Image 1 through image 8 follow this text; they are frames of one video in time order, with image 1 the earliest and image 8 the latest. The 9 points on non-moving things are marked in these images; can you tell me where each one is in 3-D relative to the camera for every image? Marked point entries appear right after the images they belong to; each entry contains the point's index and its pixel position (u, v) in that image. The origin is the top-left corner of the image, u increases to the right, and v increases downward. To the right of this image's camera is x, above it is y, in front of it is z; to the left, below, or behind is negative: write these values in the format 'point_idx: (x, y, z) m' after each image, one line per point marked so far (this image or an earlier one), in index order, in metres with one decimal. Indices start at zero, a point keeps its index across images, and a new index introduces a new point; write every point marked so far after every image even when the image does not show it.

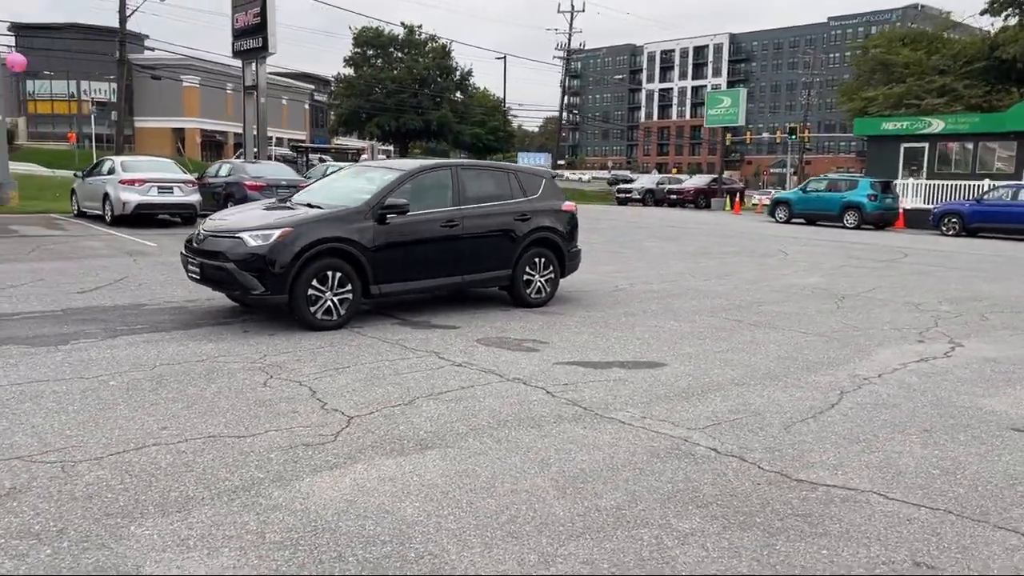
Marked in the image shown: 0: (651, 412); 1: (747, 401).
0: (+0.9, -0.8, +5.6) m
1: (+1.6, -0.8, +6.0) m
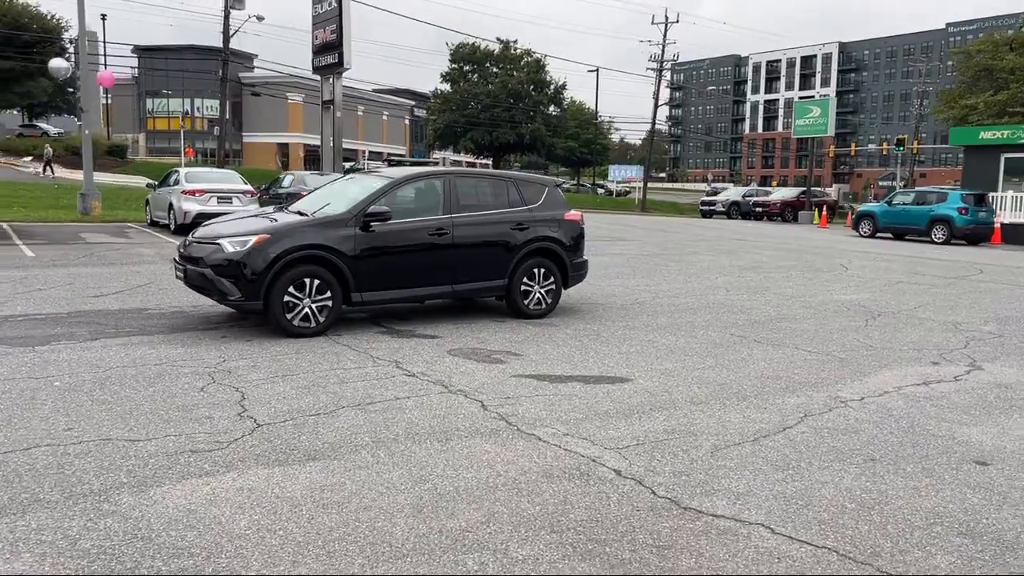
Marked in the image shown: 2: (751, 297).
0: (+0.4, -0.9, +5.3) m
1: (+1.2, -0.9, +5.6) m
2: (+3.5, -0.1, +12.3) m
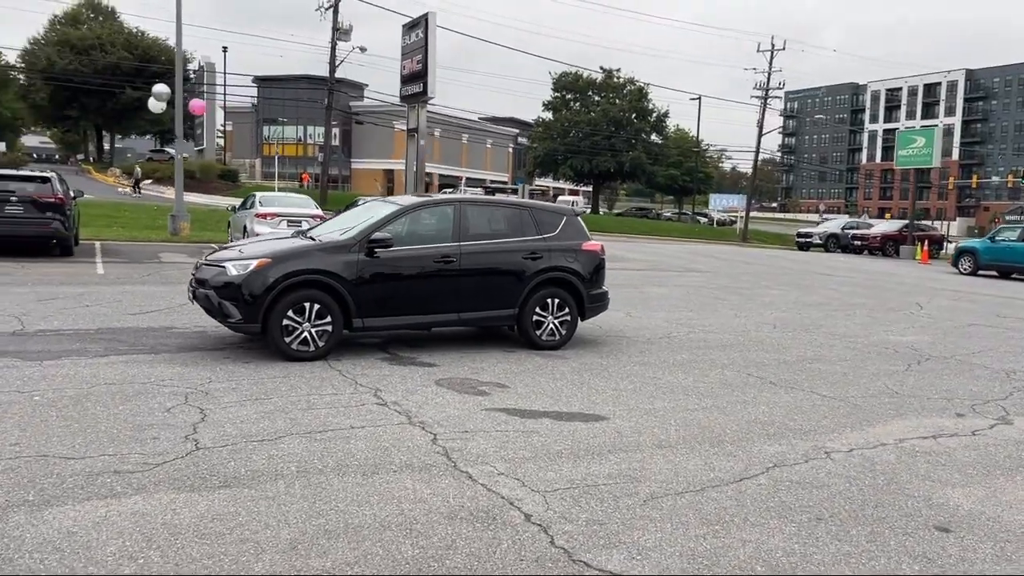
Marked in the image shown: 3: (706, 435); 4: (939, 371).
0: (0.0, -1.1, +5.1) m
1: (+0.8, -1.1, +5.3) m
2: (+3.9, -0.7, +11.7) m
3: (+1.4, -1.1, +6.1) m
4: (+4.7, -0.9, +9.3) m
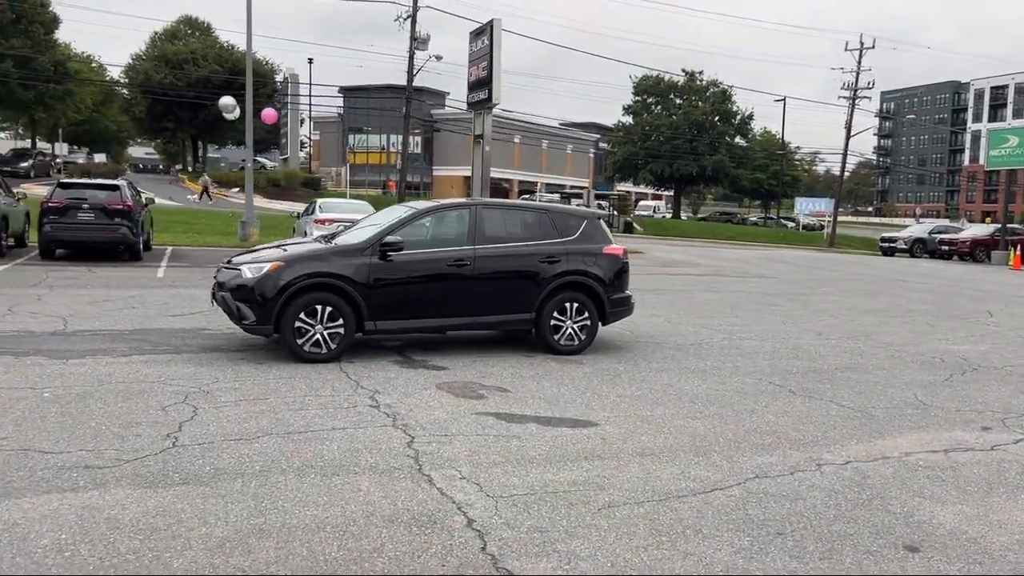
0: (-0.2, -1.1, +5.0) m
1: (+0.6, -1.1, +5.1) m
2: (+4.4, -0.7, +11.2) m
3: (+1.3, -1.1, +5.9) m
4: (+4.9, -1.0, +8.8) m
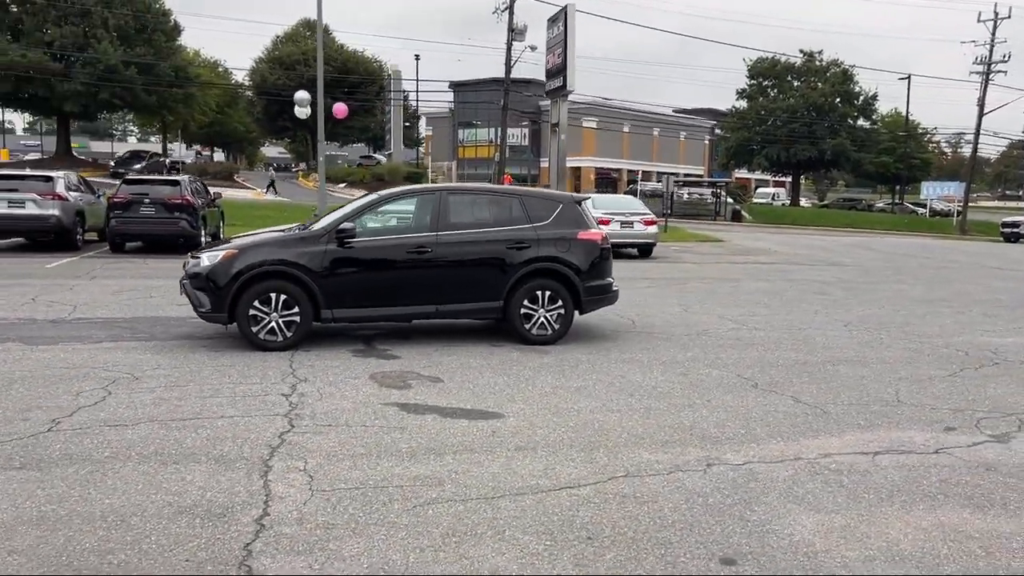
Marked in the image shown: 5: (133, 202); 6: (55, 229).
0: (-1.1, -1.0, +4.8) m
1: (-0.2, -1.0, +4.8) m
2: (+4.3, -0.6, +10.3) m
3: (+0.5, -1.0, +5.5) m
4: (+4.4, -0.8, +7.8) m
5: (-8.3, +1.9, +18.8) m
6: (-10.2, +1.3, +19.0) m
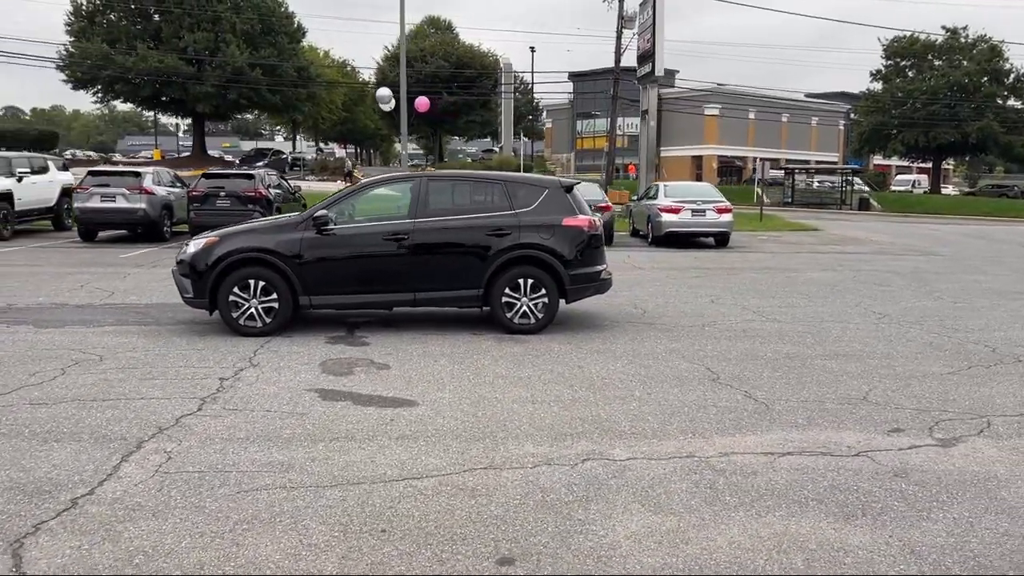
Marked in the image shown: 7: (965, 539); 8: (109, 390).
0: (-1.8, -0.9, +4.9) m
1: (-1.0, -0.9, +4.7) m
2: (+4.3, -0.4, +9.5) m
3: (-0.2, -0.9, +5.3) m
4: (+4.1, -0.7, +7.0) m
5: (-7.0, +2.2, +19.7) m
6: (-8.8, +1.6, +20.2) m
7: (+2.0, -1.1, +3.7) m
8: (-2.9, -0.7, +6.2) m
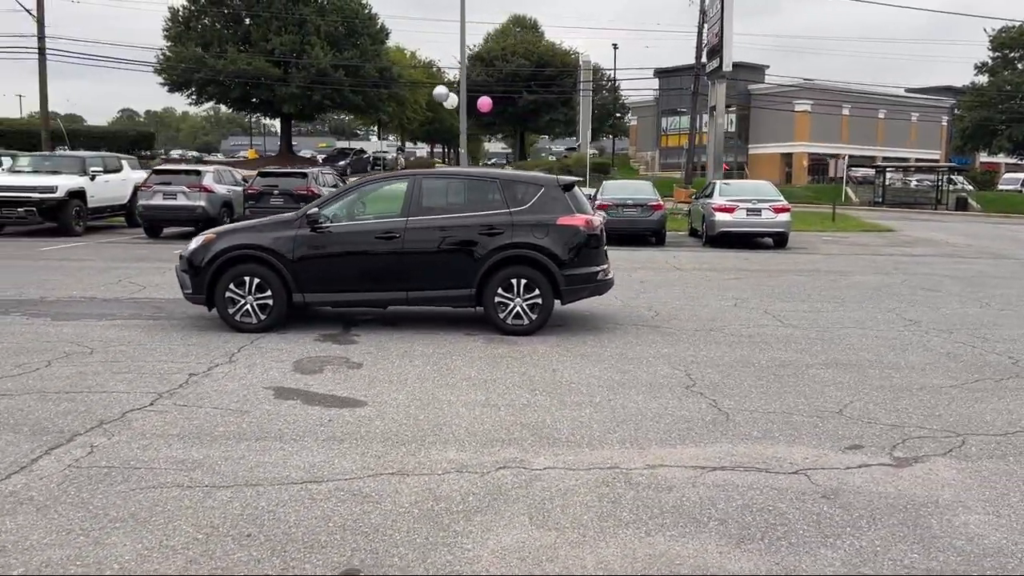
0: (-2.3, -0.9, +4.9) m
1: (-1.5, -0.9, +4.7) m
2: (+4.3, -0.5, +8.9) m
3: (-0.6, -0.9, +5.2) m
4: (+3.8, -0.8, +6.5) m
5: (-5.9, +2.3, +20.2) m
6: (-7.6, +1.7, +20.8) m
7: (+1.4, -1.1, +3.4) m
8: (-3.2, -0.7, +6.4) m
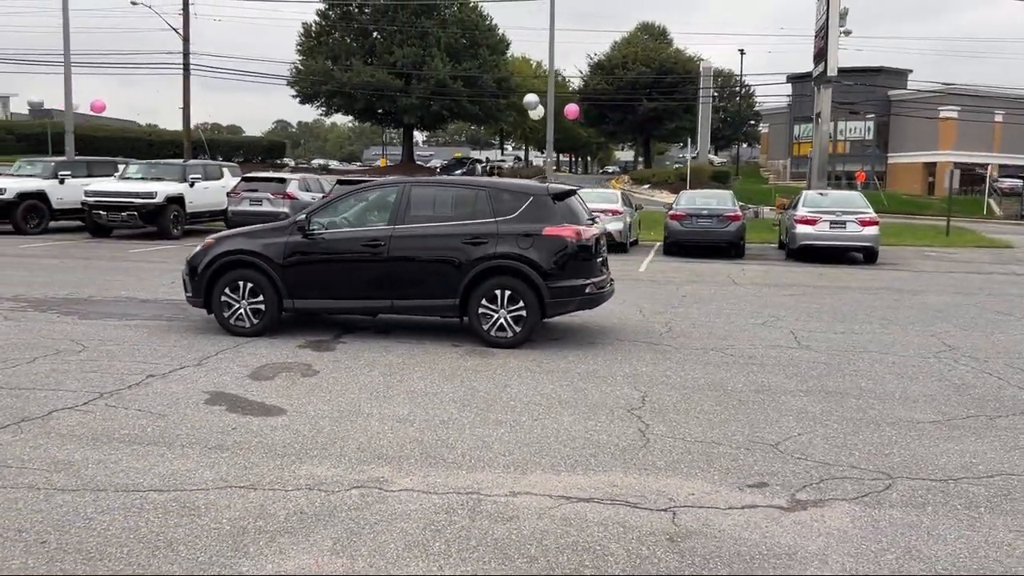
0: (-2.9, -0.9, +5.1) m
1: (-2.2, -1.0, +4.8) m
2: (+4.1, -0.7, +8.1) m
3: (-1.2, -0.9, +5.1) m
4: (+3.3, -1.0, +5.7) m
5: (-4.2, +2.1, +20.7) m
6: (-5.8, +1.6, +21.6) m
7: (+0.4, -1.2, +3.0) m
8: (-3.7, -0.7, +6.7) m
